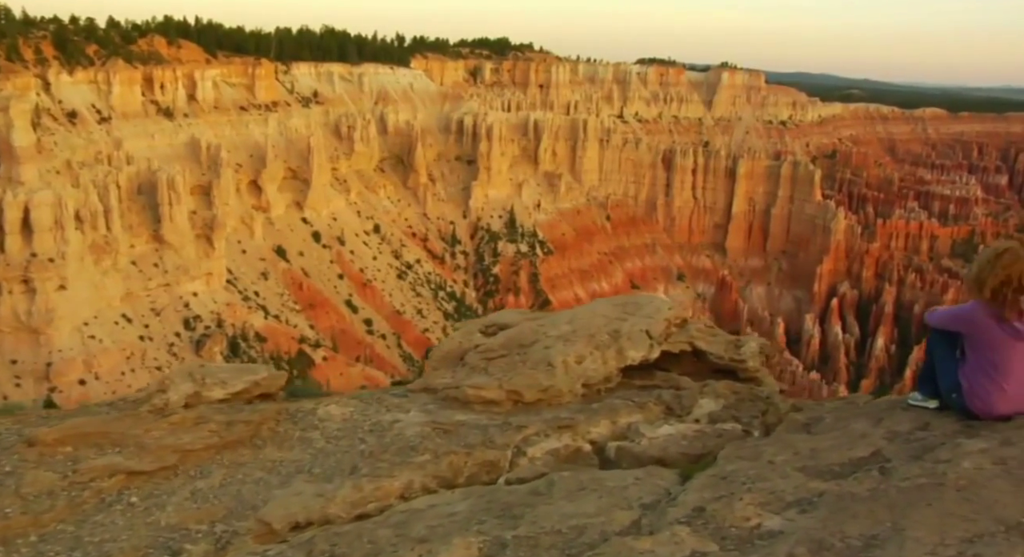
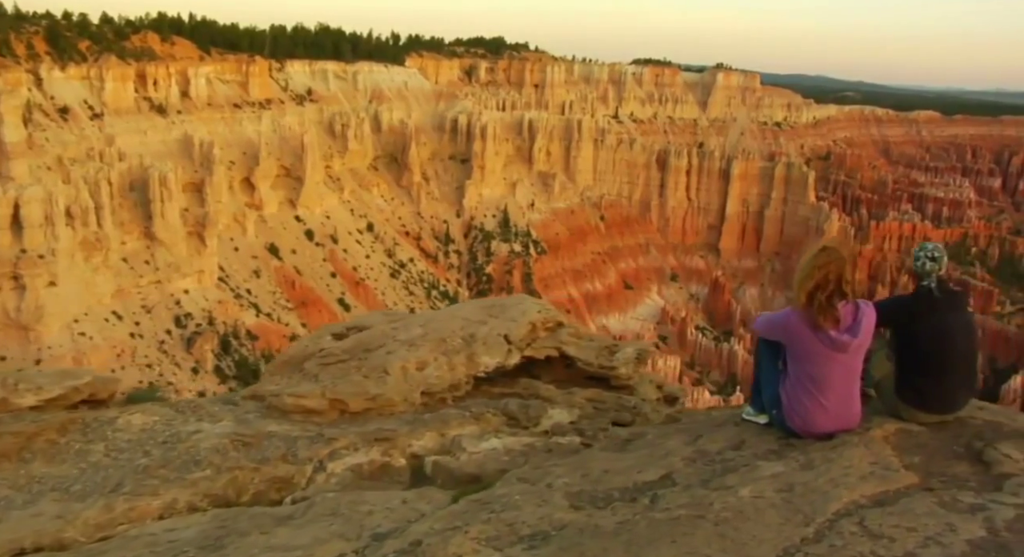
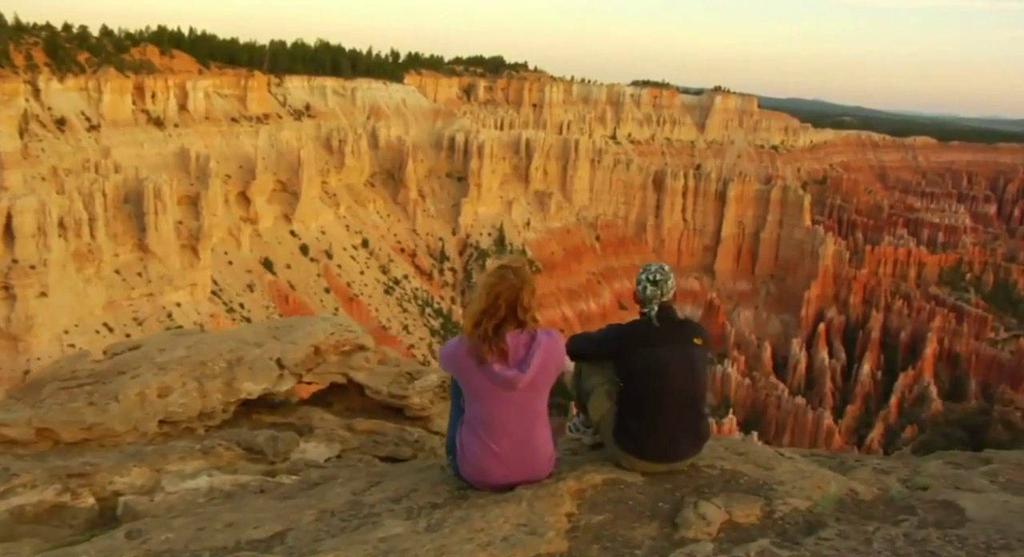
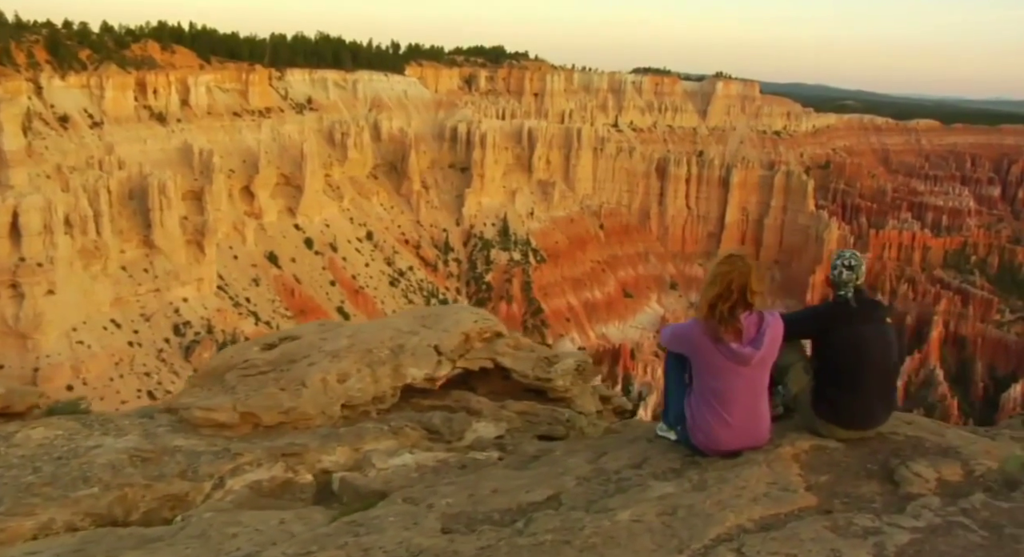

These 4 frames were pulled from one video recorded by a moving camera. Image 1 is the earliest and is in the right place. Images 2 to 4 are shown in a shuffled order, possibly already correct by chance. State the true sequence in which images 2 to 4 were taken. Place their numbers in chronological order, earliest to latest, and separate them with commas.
2, 4, 3
